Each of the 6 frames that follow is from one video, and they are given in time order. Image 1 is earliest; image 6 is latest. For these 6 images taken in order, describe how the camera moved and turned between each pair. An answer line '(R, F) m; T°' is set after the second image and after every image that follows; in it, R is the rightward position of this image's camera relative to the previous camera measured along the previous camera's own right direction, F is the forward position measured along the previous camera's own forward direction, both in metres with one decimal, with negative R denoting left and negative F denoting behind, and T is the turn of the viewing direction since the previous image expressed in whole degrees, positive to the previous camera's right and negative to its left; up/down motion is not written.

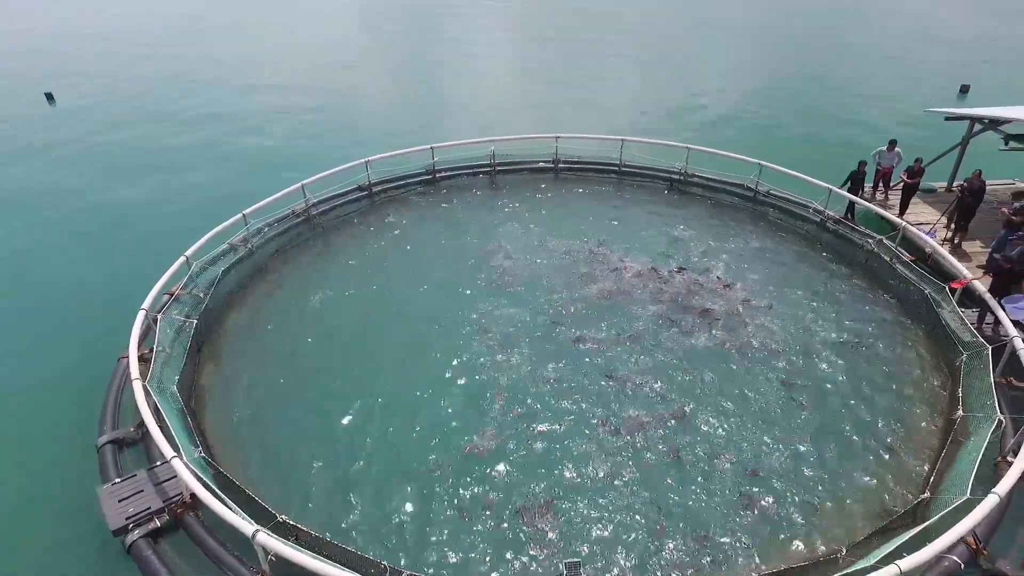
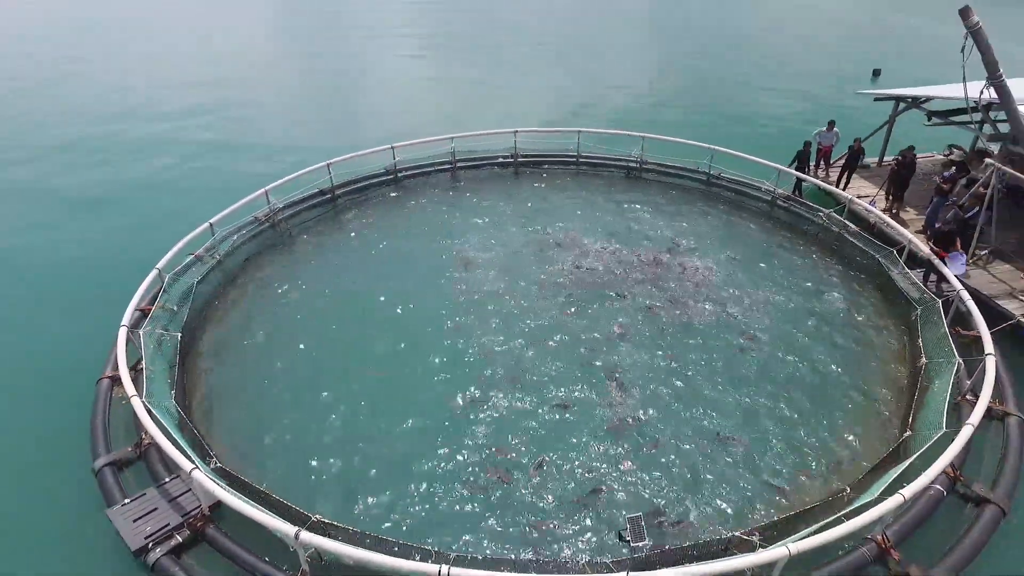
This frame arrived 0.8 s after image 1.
(-1.3, -0.2) m; +6°
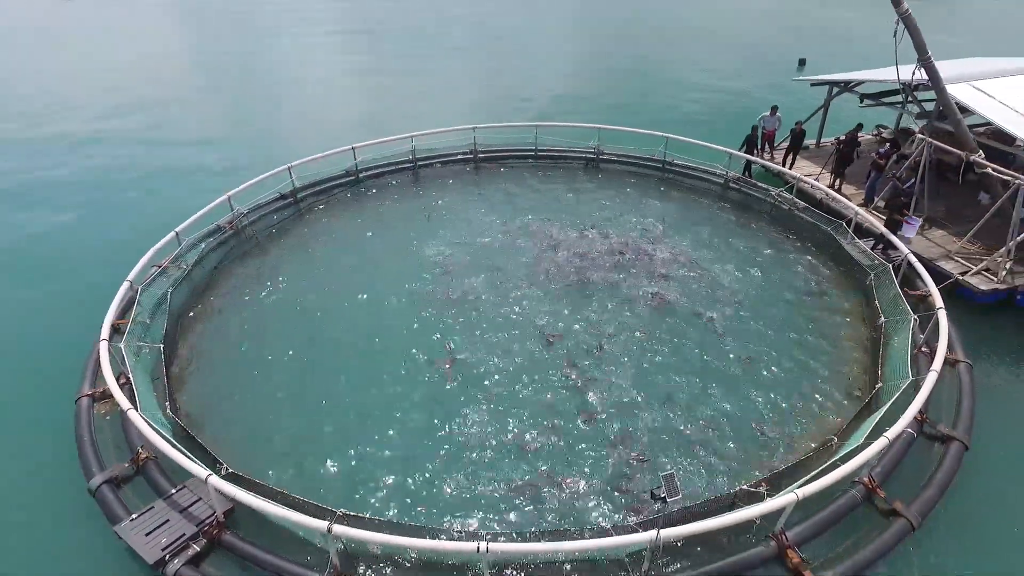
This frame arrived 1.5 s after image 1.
(-1.1, -0.3) m; +6°
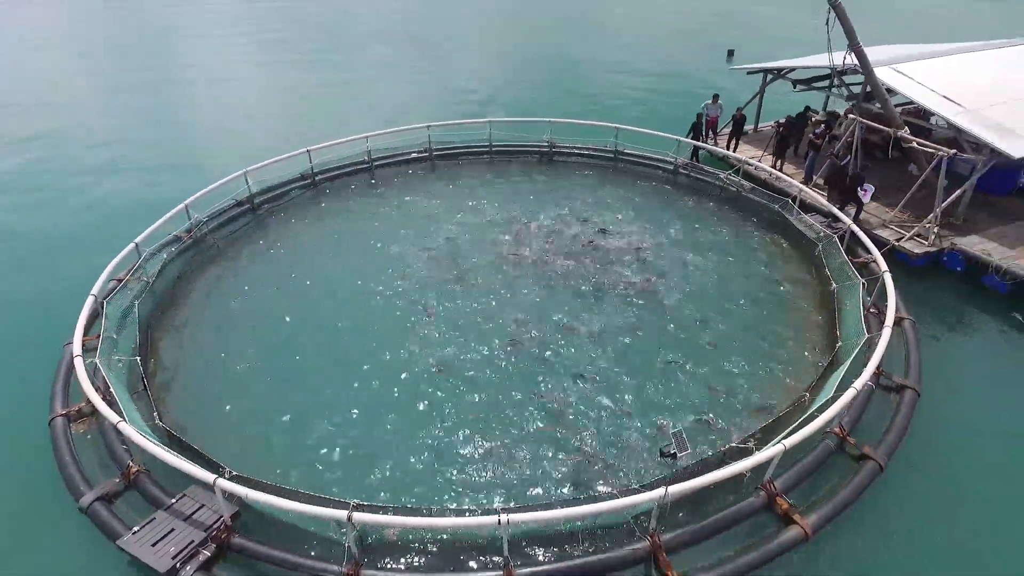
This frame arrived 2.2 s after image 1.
(-0.9, -0.3) m; +5°
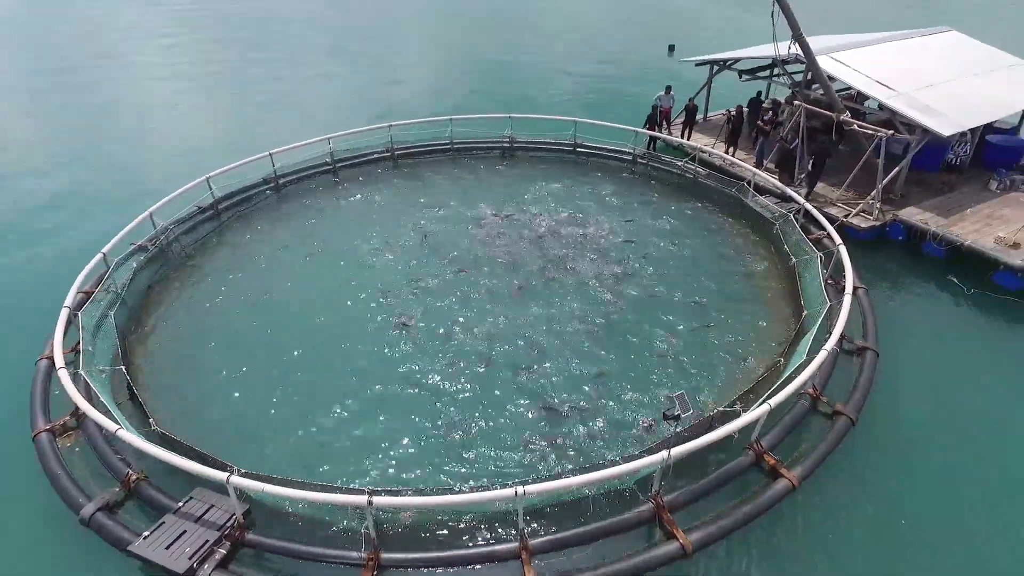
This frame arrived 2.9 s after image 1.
(-0.8, -0.4) m; +5°
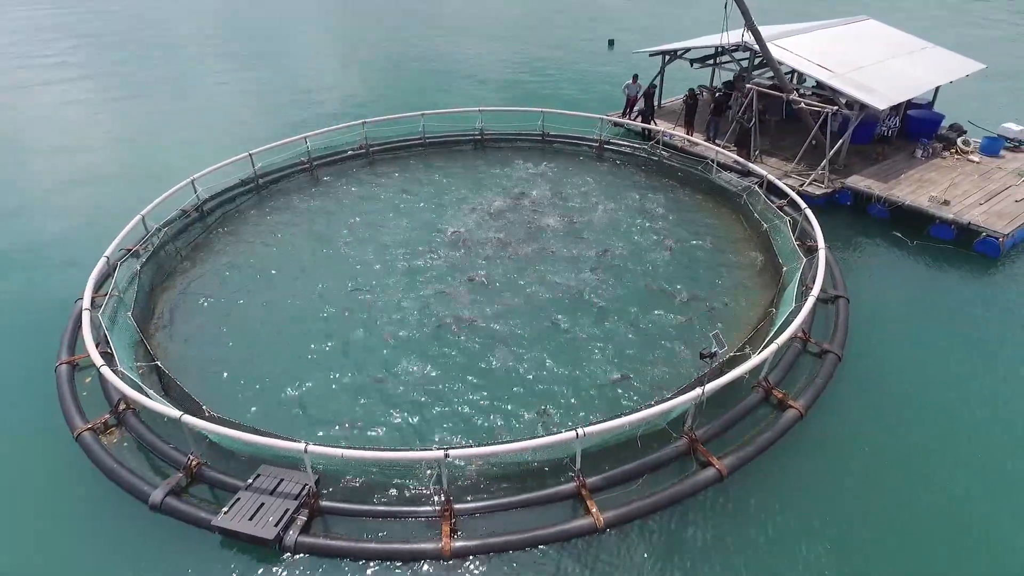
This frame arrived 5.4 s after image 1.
(-1.9, -0.9) m; +6°
